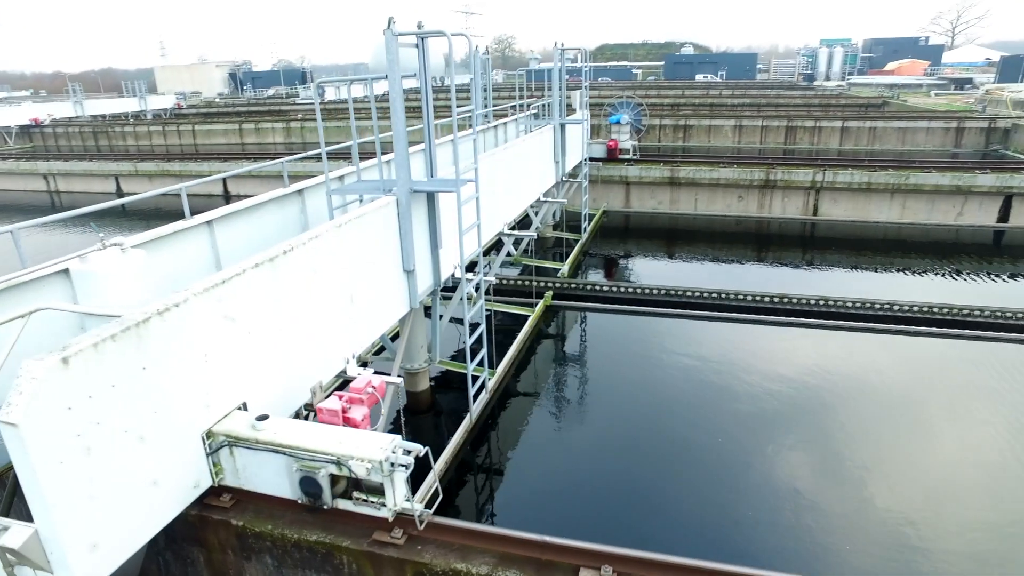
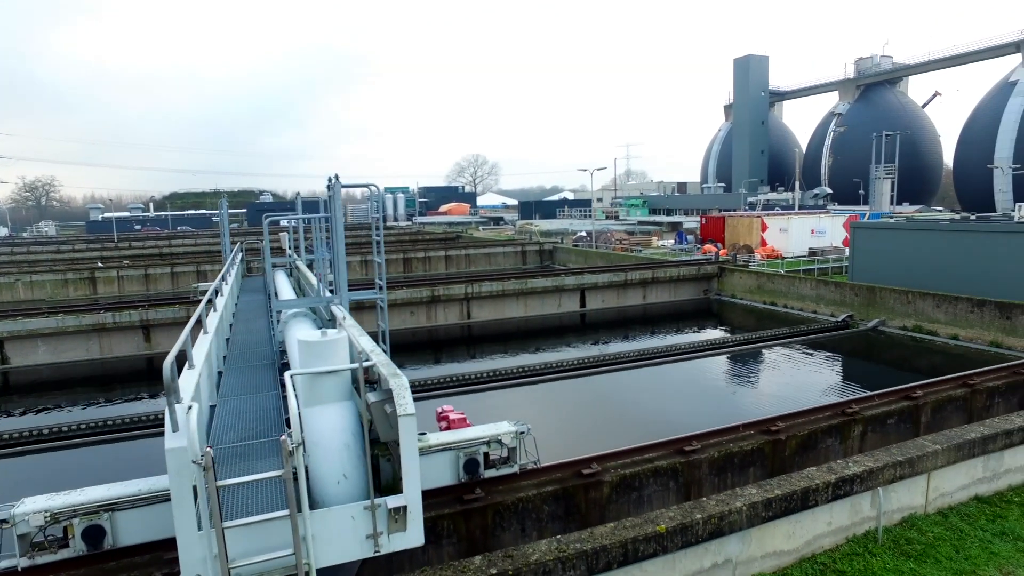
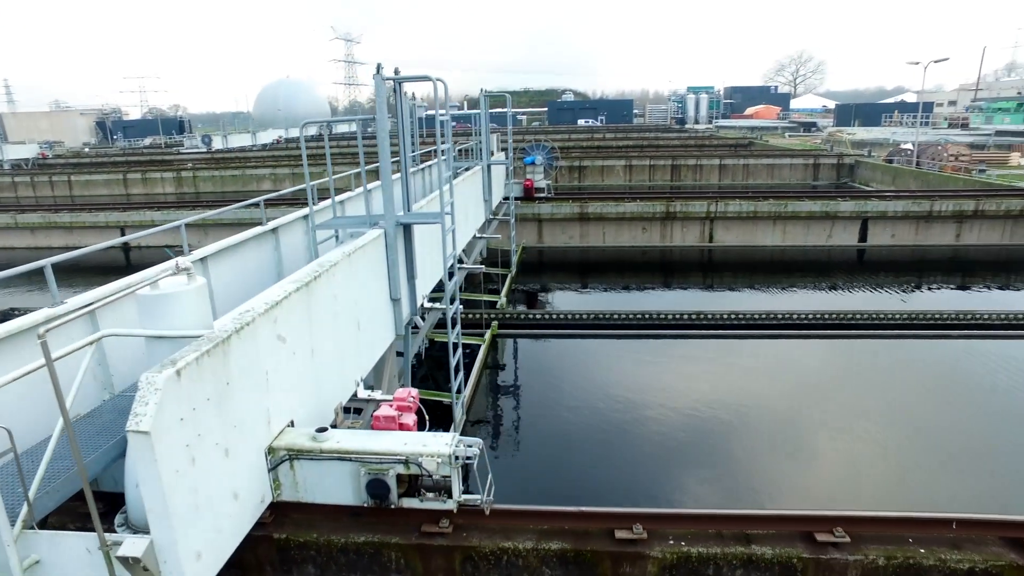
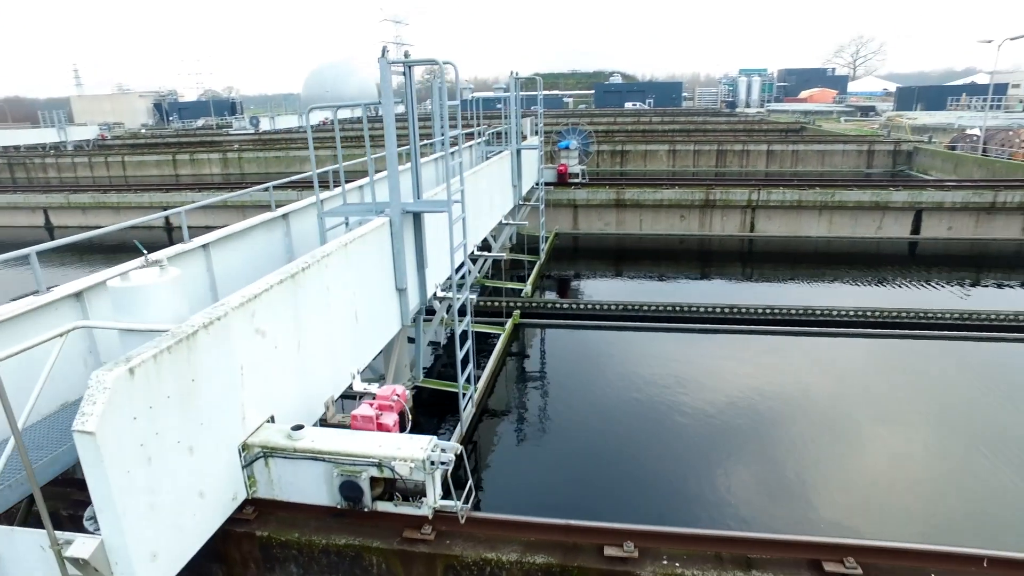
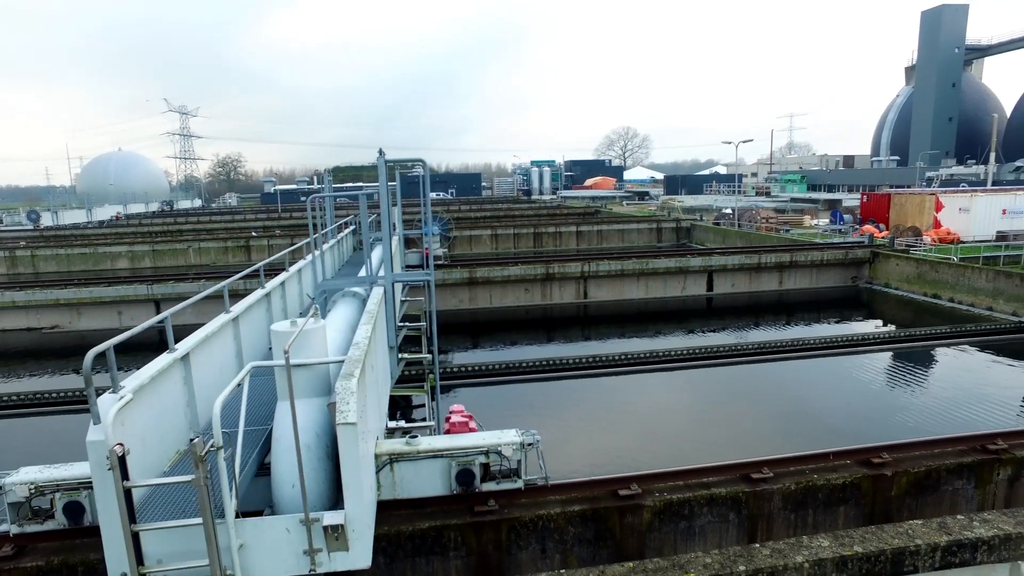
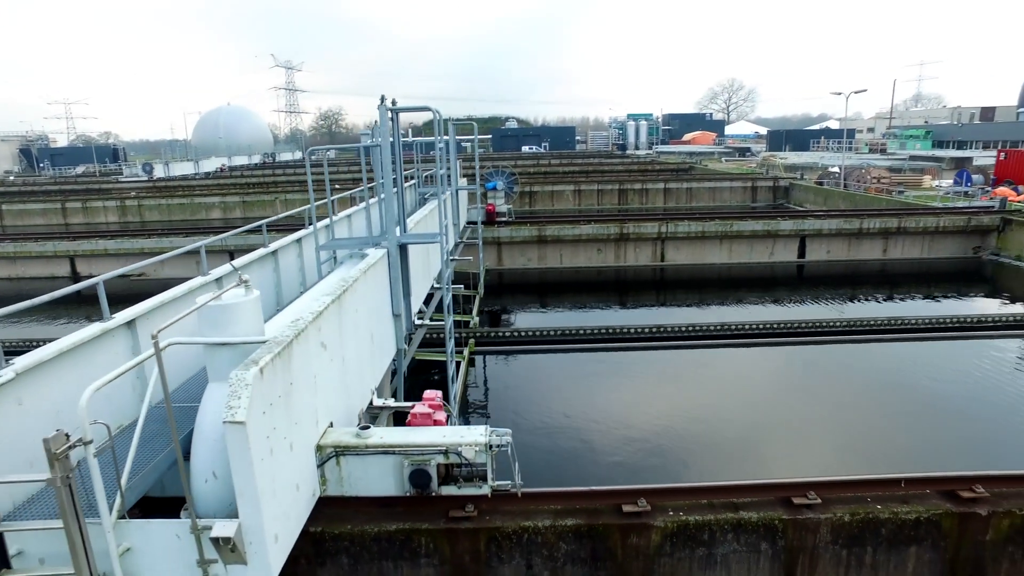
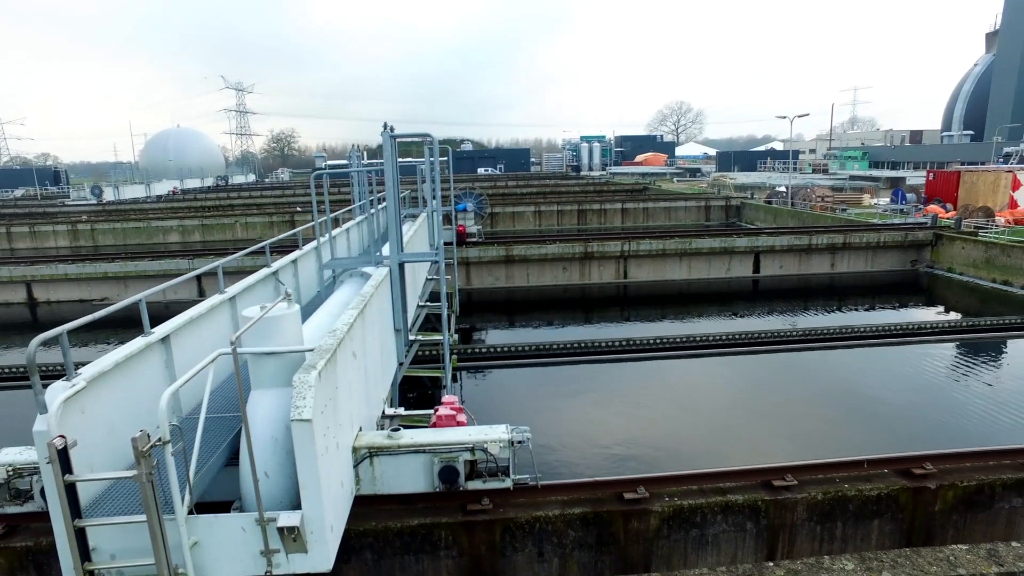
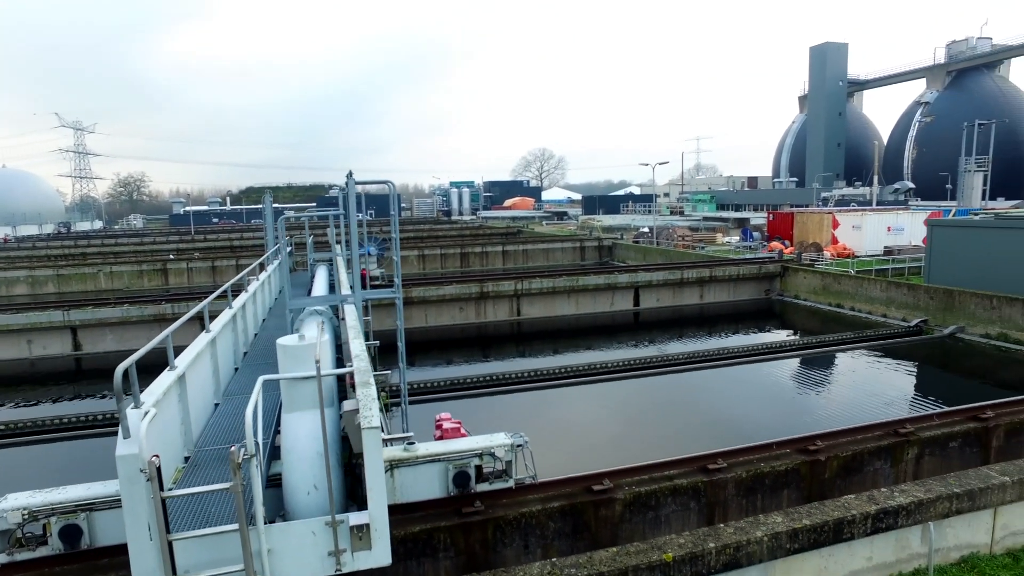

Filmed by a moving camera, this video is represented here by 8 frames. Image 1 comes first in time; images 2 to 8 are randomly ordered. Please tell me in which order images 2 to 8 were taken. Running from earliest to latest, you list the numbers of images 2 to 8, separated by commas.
4, 3, 6, 7, 5, 8, 2
